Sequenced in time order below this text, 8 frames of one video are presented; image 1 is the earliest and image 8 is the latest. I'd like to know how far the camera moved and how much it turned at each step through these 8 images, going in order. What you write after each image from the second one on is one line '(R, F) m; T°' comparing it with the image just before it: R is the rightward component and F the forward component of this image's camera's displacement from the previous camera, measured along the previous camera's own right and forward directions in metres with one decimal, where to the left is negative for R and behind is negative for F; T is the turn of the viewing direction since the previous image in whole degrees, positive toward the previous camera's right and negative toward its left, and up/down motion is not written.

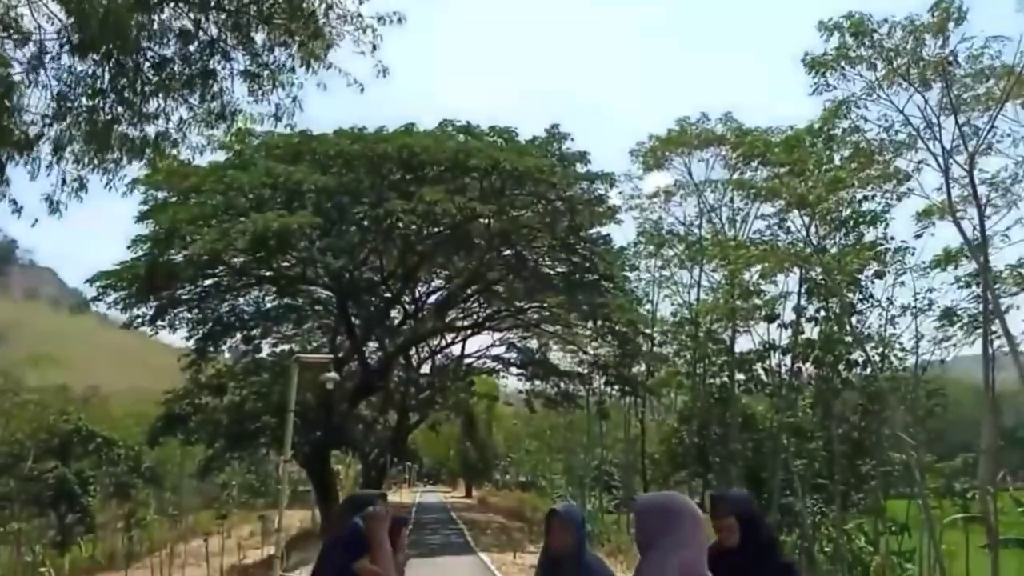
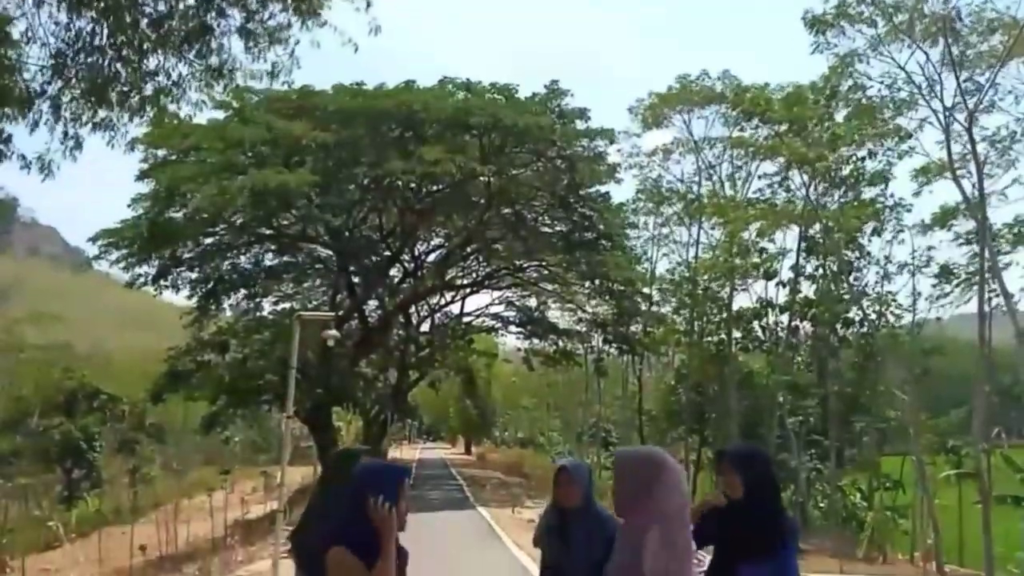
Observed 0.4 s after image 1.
(0.0, -0.3) m; 0°
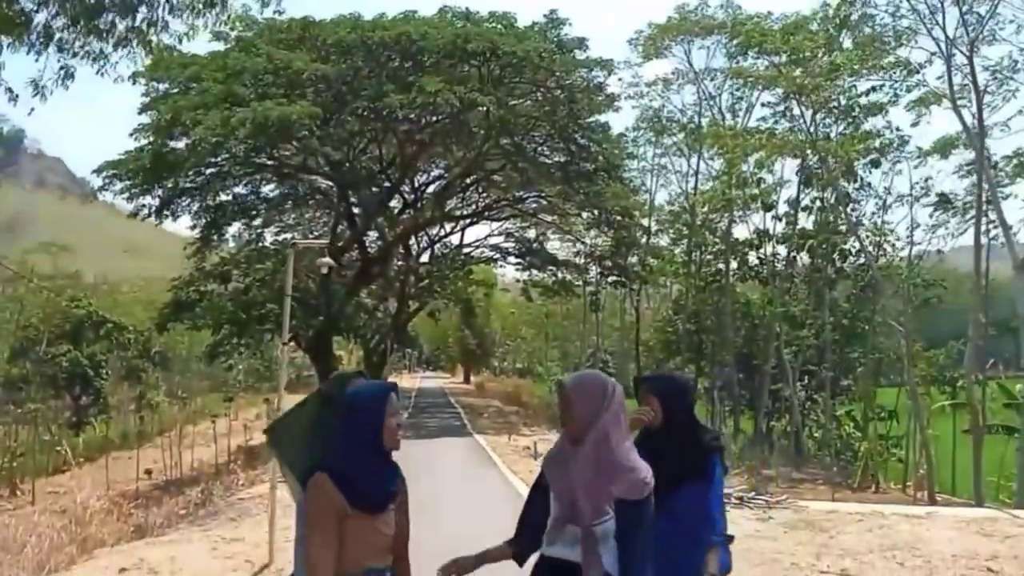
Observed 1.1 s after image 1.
(0.0, -0.3) m; 0°
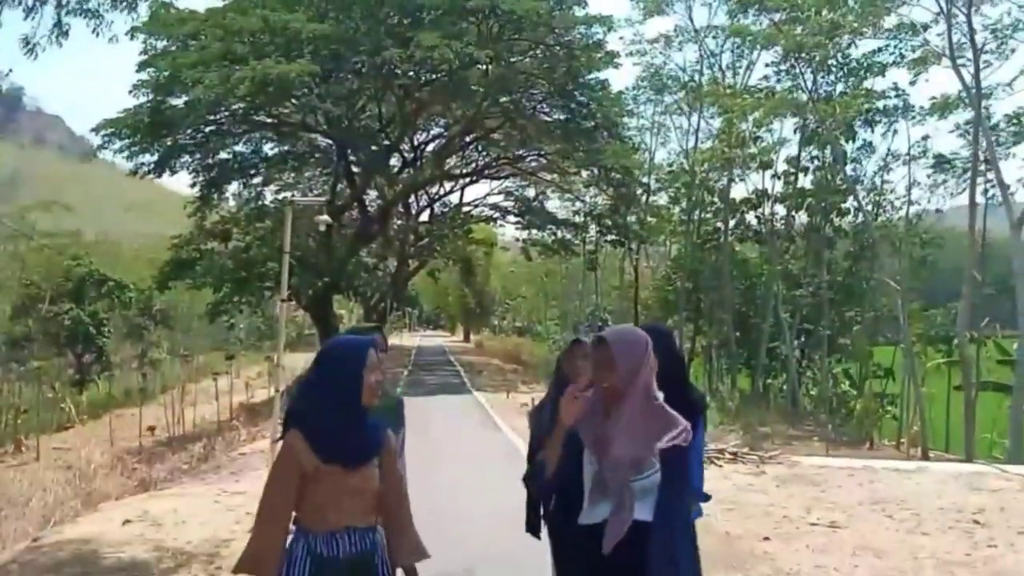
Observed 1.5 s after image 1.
(0.0, -0.2) m; 0°
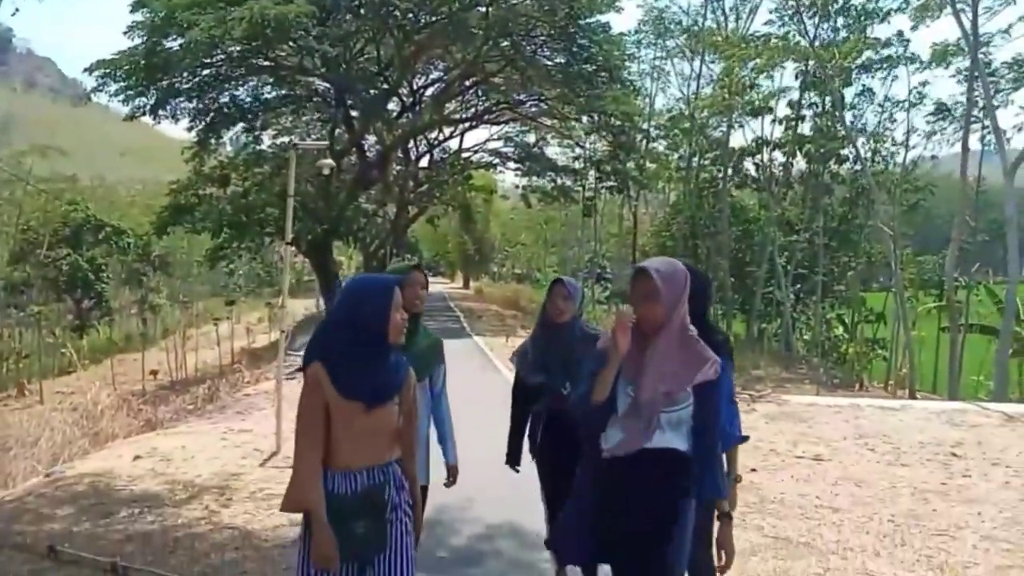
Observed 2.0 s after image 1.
(0.0, -0.4) m; 0°
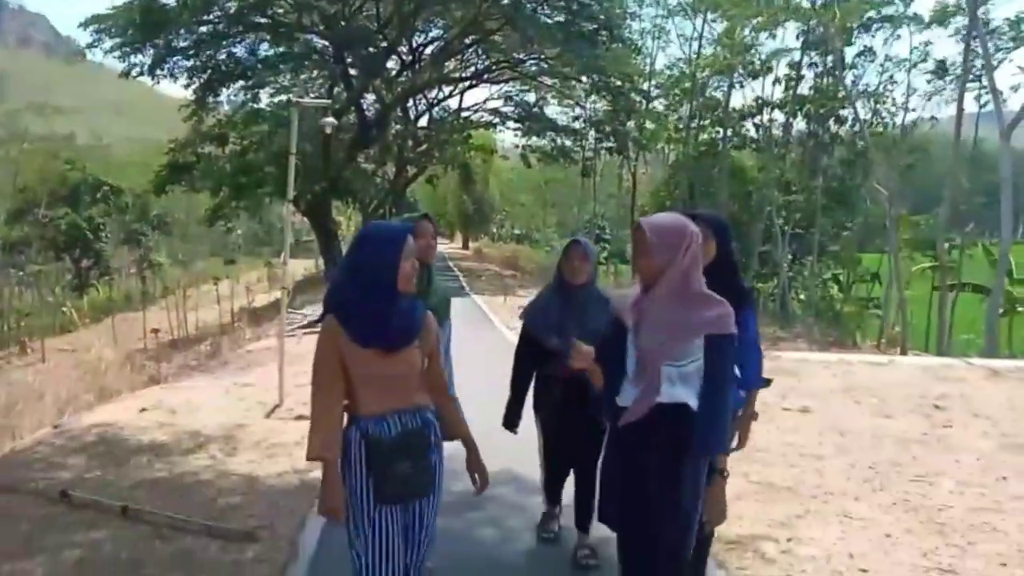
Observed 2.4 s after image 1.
(0.0, -0.3) m; 0°
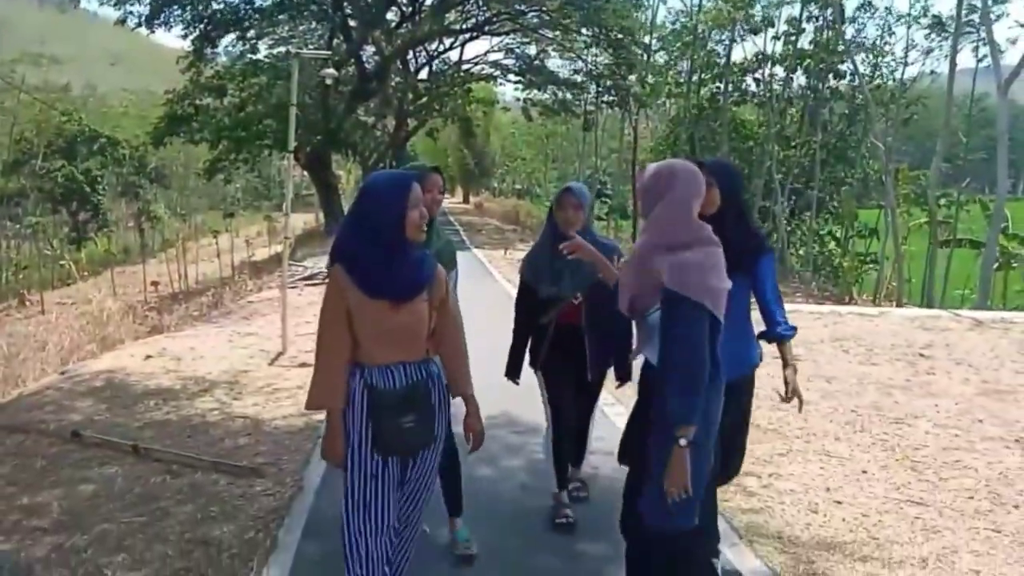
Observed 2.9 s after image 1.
(0.0, -0.3) m; 0°
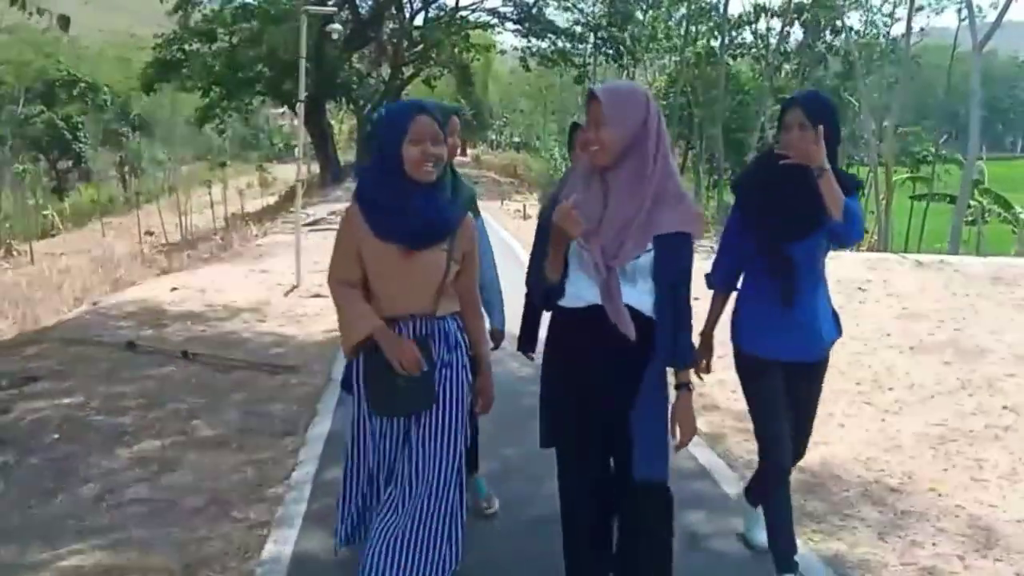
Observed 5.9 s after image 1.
(0.0, -1.5) m; 0°
